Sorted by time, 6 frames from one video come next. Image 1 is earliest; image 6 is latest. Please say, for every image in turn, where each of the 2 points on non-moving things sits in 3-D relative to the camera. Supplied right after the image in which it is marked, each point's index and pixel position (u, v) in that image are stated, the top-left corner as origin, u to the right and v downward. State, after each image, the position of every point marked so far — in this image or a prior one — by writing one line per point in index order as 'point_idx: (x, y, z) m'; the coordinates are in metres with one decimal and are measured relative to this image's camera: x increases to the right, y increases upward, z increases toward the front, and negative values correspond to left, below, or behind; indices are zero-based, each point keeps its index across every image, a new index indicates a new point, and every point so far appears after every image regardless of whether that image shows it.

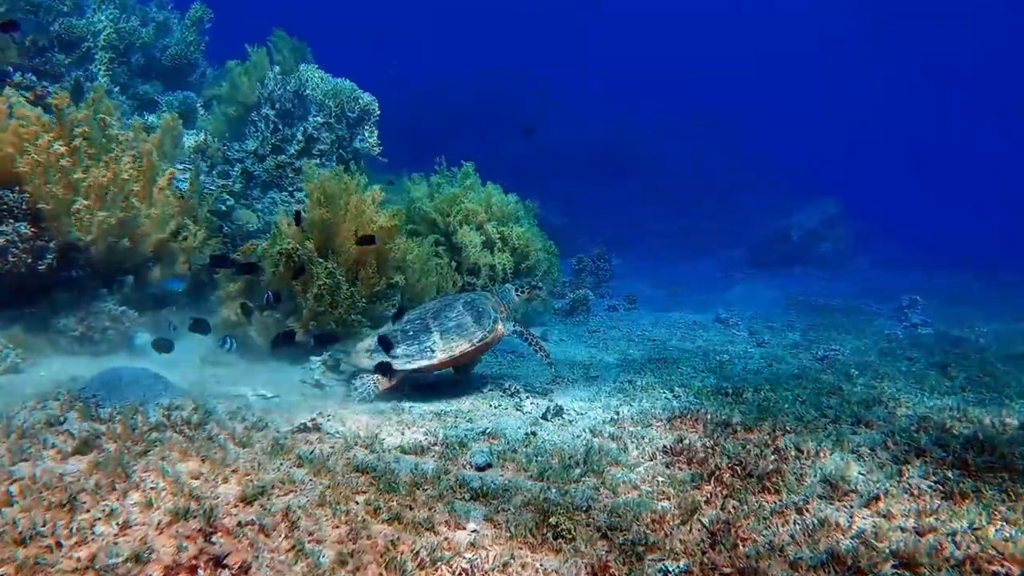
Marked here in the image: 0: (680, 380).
0: (+1.8, -1.0, +7.6) m
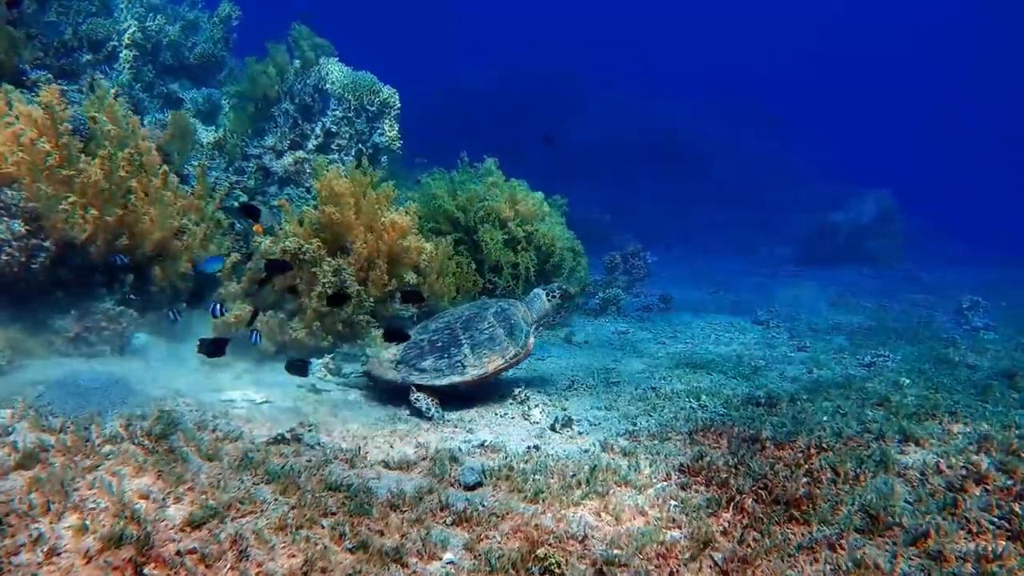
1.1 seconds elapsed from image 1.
0: (+1.9, -1.0, +7.0) m
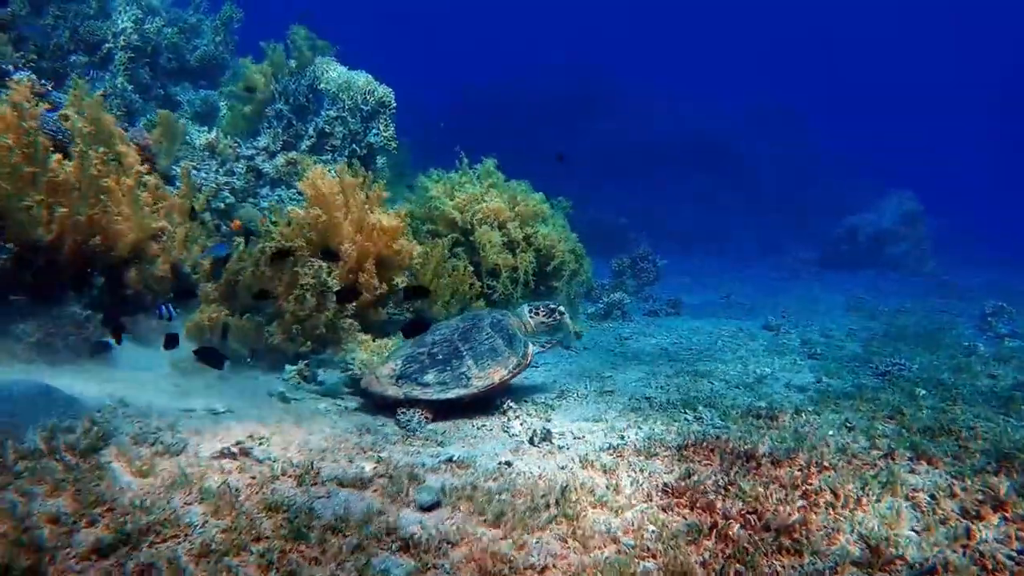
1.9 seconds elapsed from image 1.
0: (+1.8, -1.0, +6.5) m
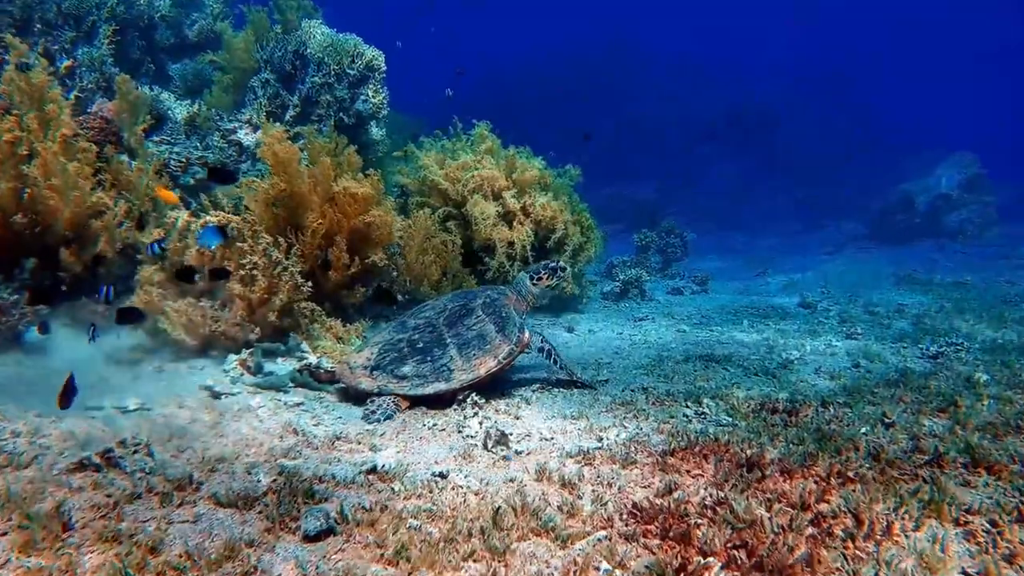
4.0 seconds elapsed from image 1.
0: (+1.5, -0.8, +5.5) m
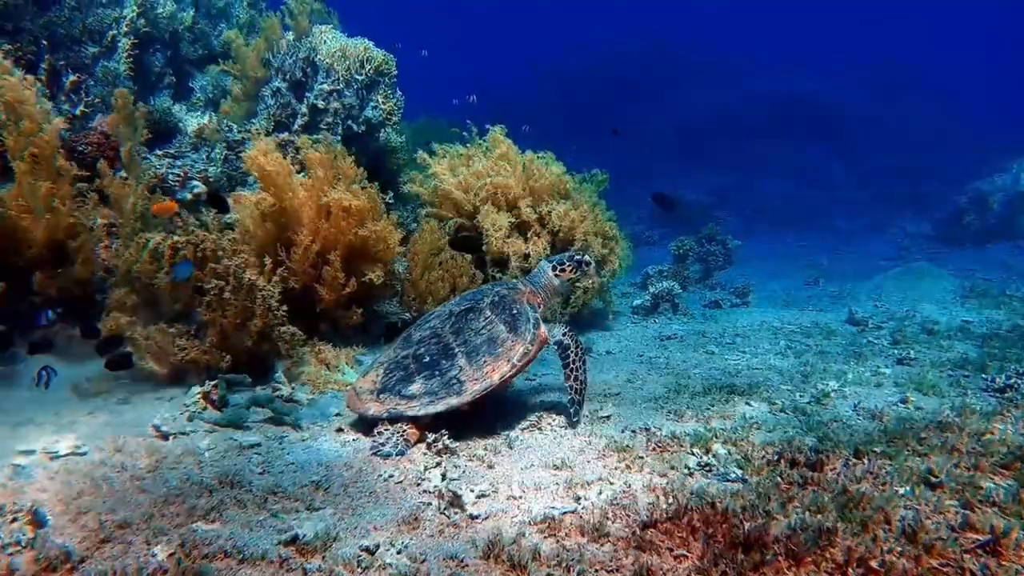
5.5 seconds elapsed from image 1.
0: (+1.4, -0.9, +4.7) m
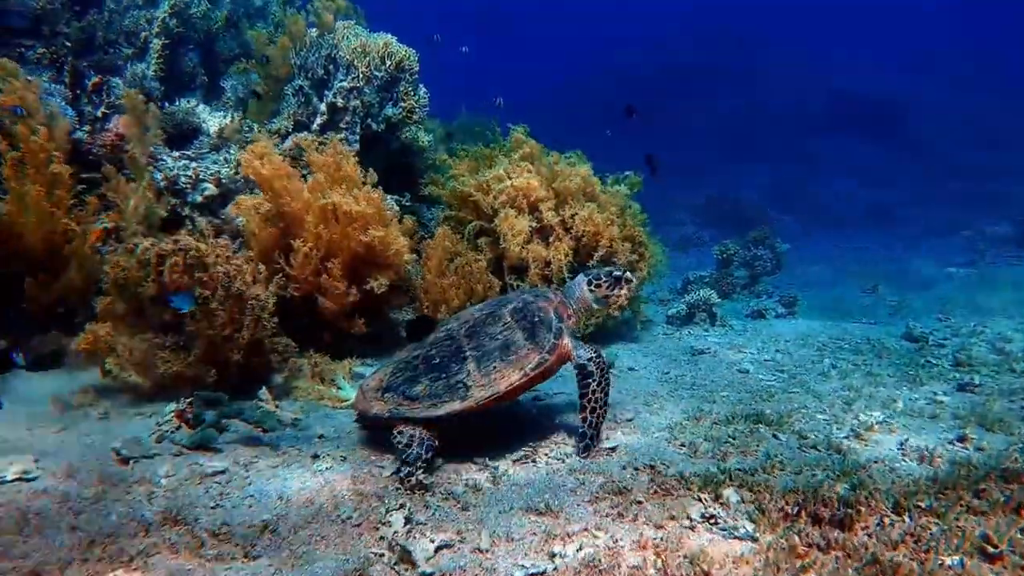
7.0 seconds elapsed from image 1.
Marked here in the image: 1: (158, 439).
0: (+1.3, -1.0, +4.1) m
1: (-2.3, -1.0, +4.7) m
